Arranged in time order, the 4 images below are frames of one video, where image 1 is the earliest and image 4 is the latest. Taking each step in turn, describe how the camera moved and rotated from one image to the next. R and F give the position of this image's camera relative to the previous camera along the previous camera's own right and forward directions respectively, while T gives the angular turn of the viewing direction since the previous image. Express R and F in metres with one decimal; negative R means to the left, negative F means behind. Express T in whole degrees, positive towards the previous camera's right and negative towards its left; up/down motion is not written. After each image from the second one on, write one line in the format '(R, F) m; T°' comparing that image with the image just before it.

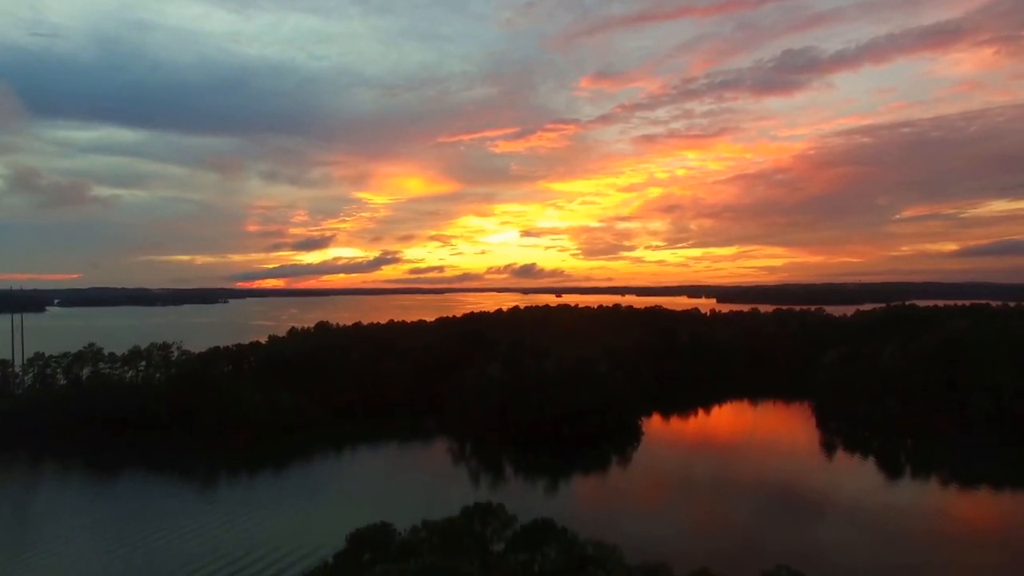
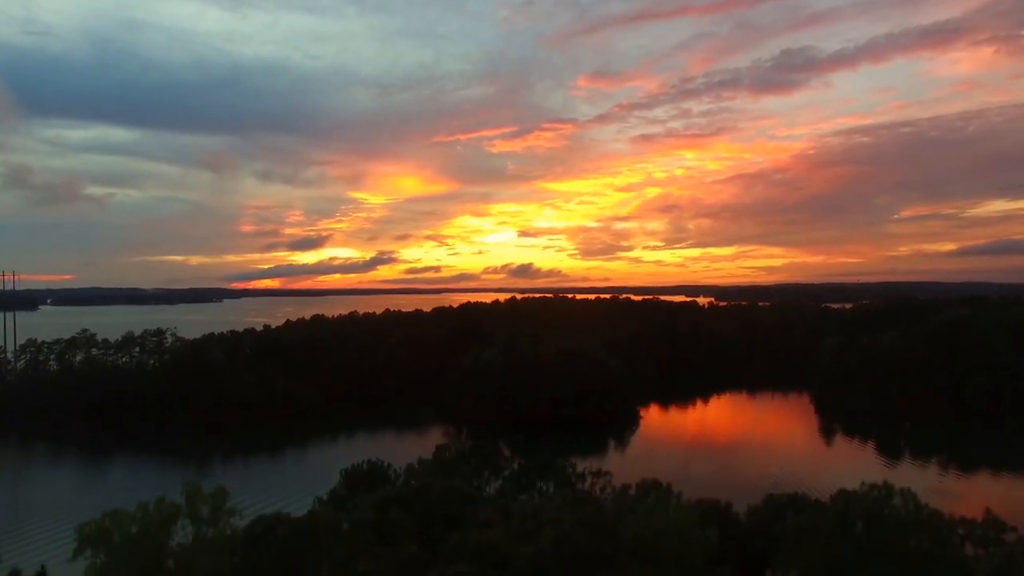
(+0.2, +0.8) m; 0°
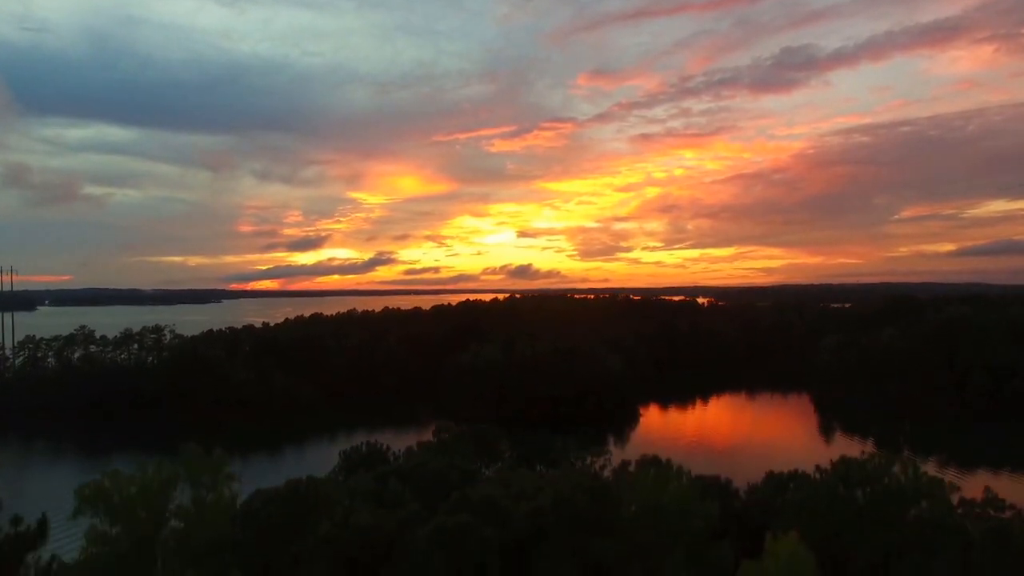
(+0.2, +0.4) m; 0°
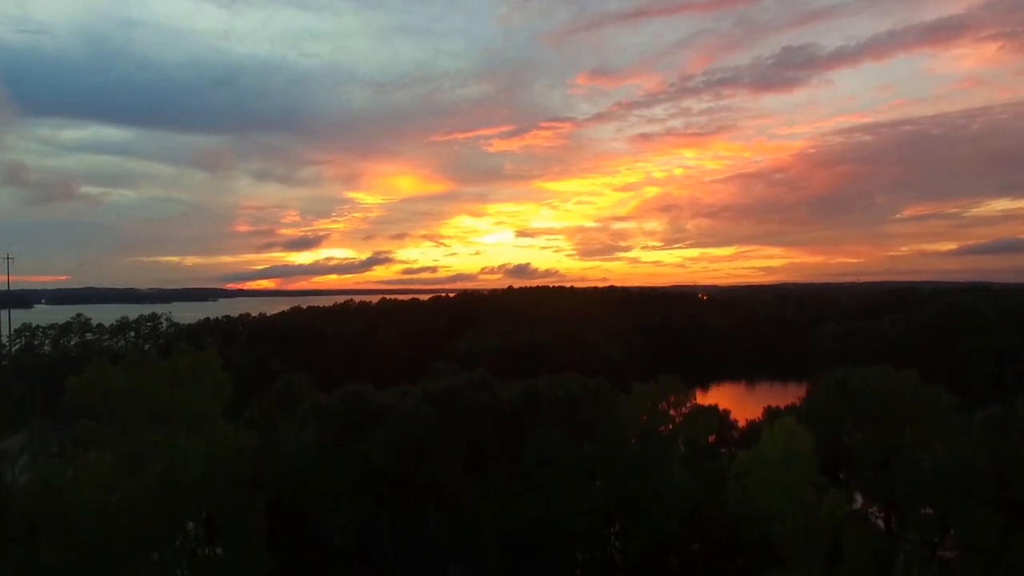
(0.0, +1.0) m; 0°
